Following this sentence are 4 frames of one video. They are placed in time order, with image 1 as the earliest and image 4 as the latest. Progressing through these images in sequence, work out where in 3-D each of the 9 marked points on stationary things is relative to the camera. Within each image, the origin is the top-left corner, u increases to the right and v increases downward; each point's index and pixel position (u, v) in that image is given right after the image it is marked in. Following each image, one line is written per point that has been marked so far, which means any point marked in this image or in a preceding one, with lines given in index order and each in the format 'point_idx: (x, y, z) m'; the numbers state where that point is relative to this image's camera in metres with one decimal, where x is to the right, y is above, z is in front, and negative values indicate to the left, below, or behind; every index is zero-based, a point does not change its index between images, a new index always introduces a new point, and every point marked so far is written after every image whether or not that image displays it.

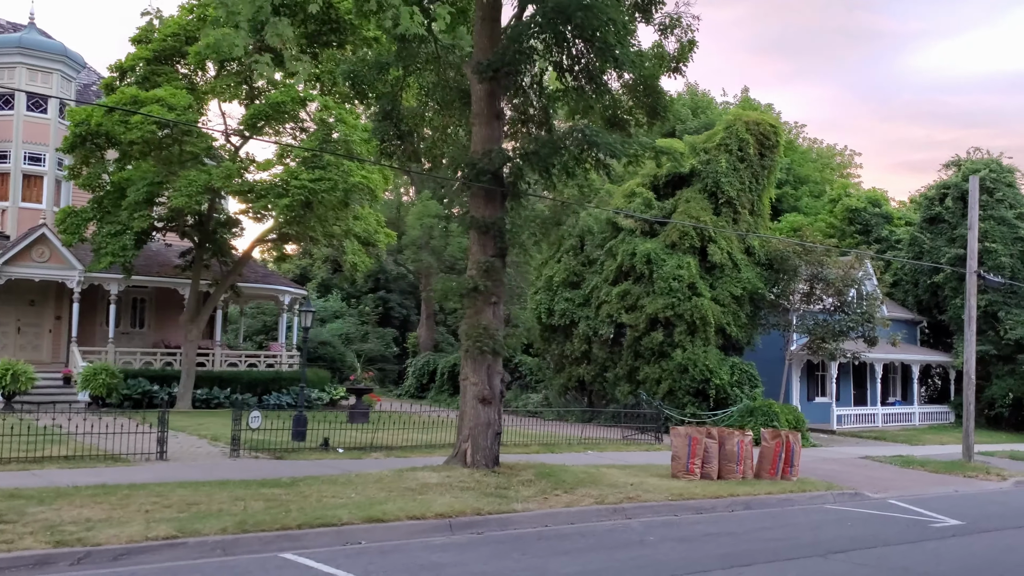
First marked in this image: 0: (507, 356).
0: (-0.1, -0.9, +12.5) m
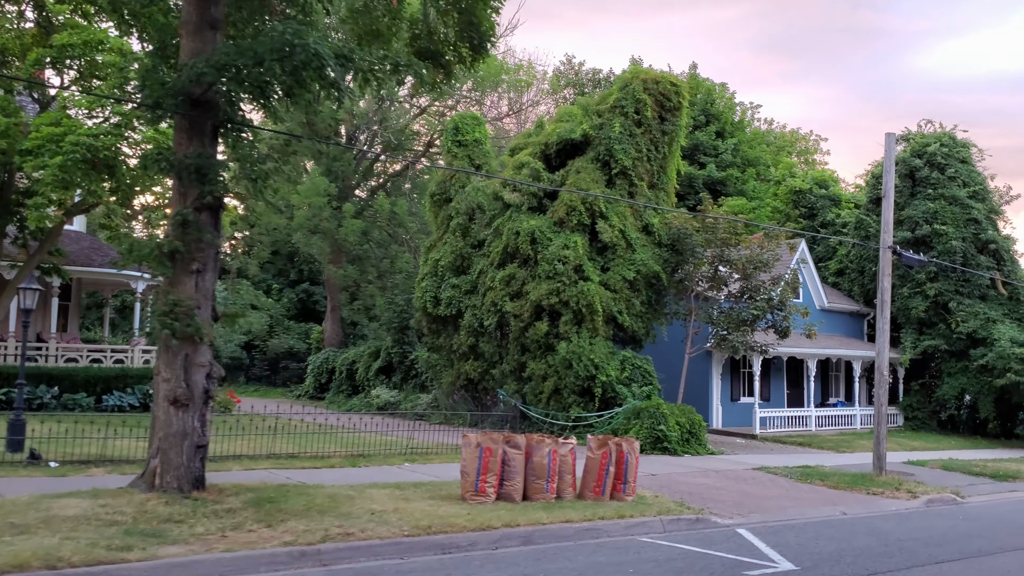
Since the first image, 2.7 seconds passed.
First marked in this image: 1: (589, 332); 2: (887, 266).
0: (-3.1, -0.6, +9.4) m
1: (+1.6, -0.9, +19.4) m
2: (+6.4, +0.4, +15.7) m
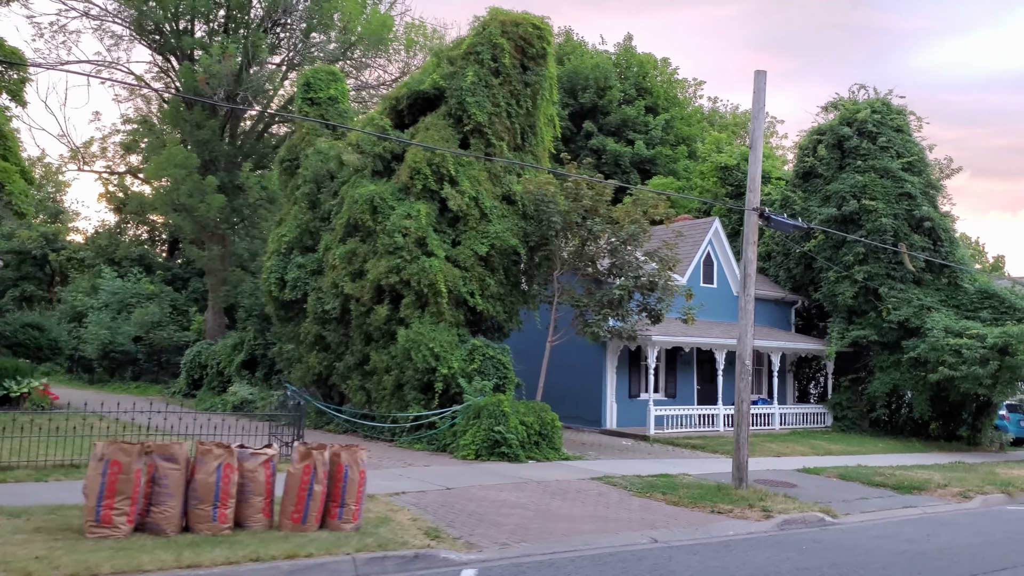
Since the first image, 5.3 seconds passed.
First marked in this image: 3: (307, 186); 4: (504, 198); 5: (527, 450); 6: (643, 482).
0: (-6.1, -0.2, +6.5) m
1: (-1.4, -0.5, +16.5) m
2: (+3.4, +0.8, +12.8) m
3: (-4.4, +2.2, +19.7) m
4: (-0.1, +1.7, +17.6) m
5: (+0.2, -2.7, +15.0) m
6: (+1.9, -2.8, +13.0) m
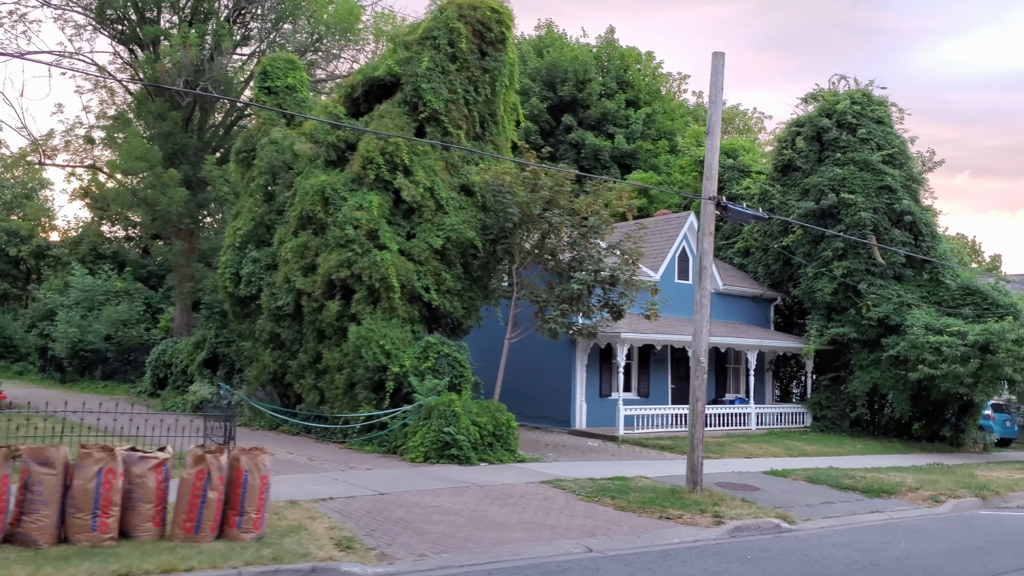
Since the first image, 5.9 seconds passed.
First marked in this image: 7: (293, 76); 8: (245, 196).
0: (-6.8, -0.1, +5.8) m
1: (-2.2, -0.4, +15.8) m
2: (+2.6, +0.9, +12.2) m
3: (-5.1, +2.3, +19.1) m
4: (-0.9, +1.8, +16.9) m
5: (-0.5, -2.6, +14.3) m
6: (+1.1, -2.7, +12.4) m
7: (-4.7, +4.6, +19.7) m
8: (-5.7, +2.0, +19.8) m
